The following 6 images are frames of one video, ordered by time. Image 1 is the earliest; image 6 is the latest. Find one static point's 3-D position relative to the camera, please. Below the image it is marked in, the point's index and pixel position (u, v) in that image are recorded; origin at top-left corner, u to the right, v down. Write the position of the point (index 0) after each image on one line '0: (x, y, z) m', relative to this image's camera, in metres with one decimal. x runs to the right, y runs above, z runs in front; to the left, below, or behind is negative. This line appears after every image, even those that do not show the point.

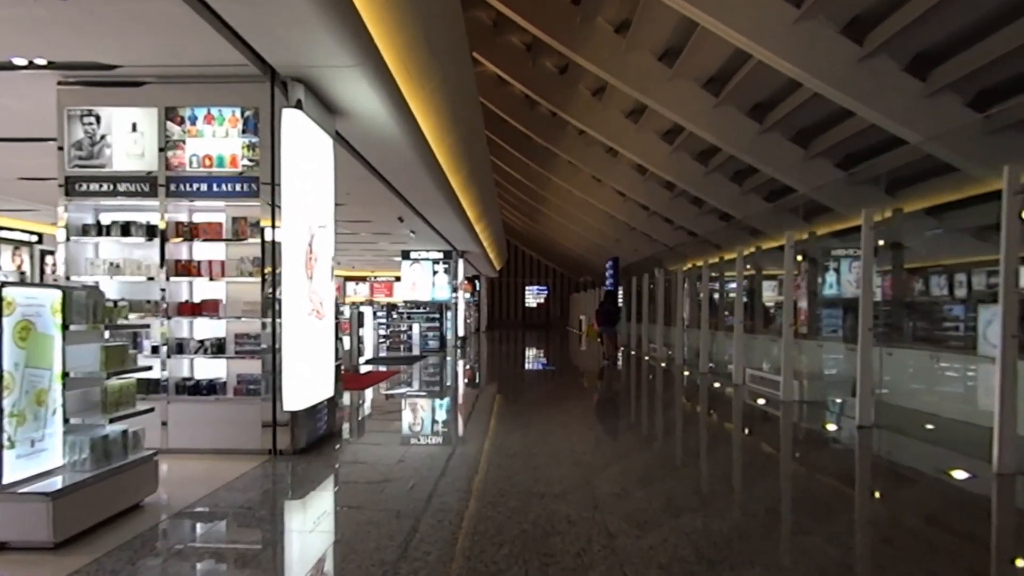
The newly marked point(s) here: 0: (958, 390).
0: (+4.9, -1.1, +6.5) m
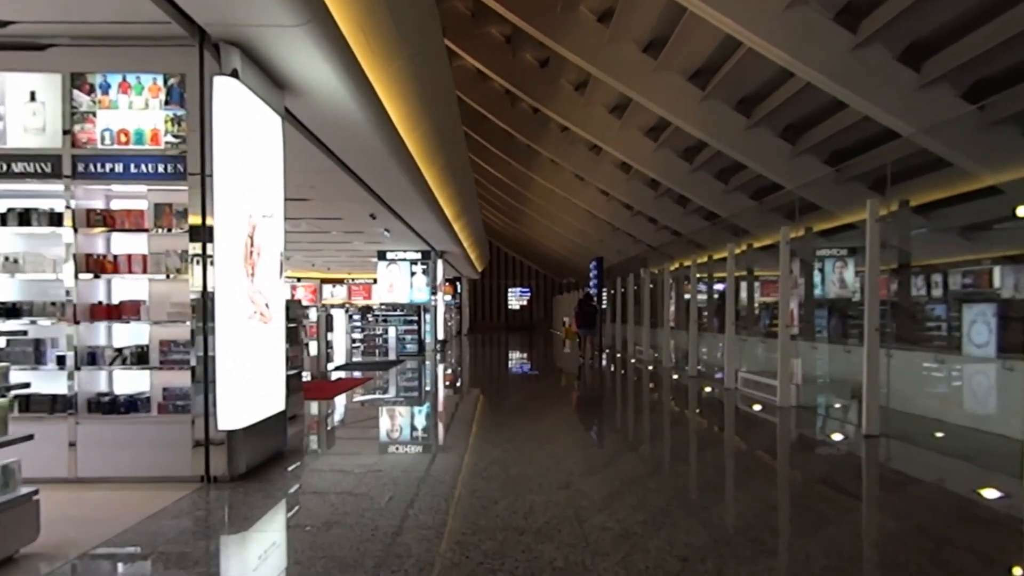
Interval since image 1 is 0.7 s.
0: (+4.7, -1.1, +6.2) m
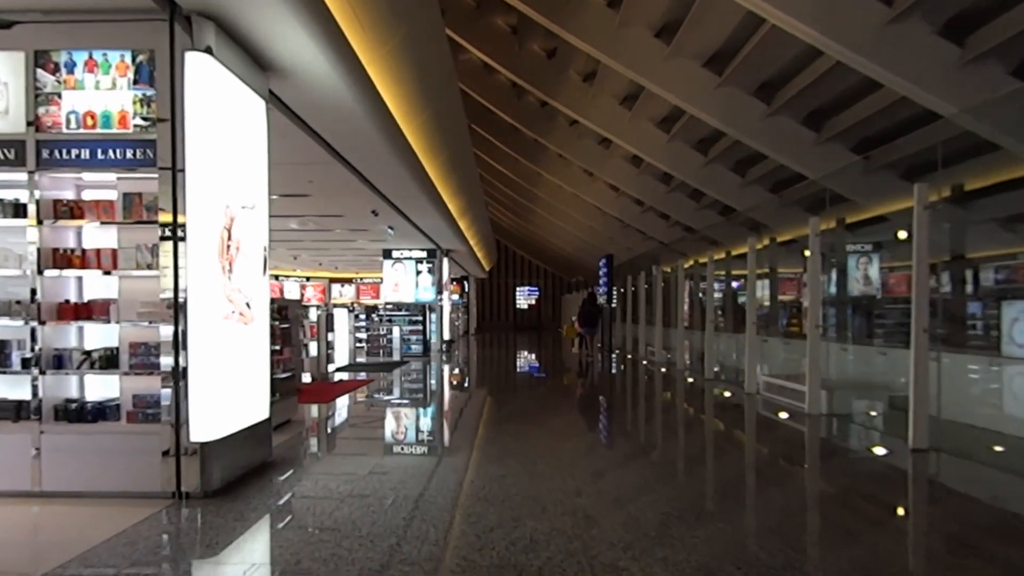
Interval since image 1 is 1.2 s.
0: (+4.7, -1.0, +5.8) m
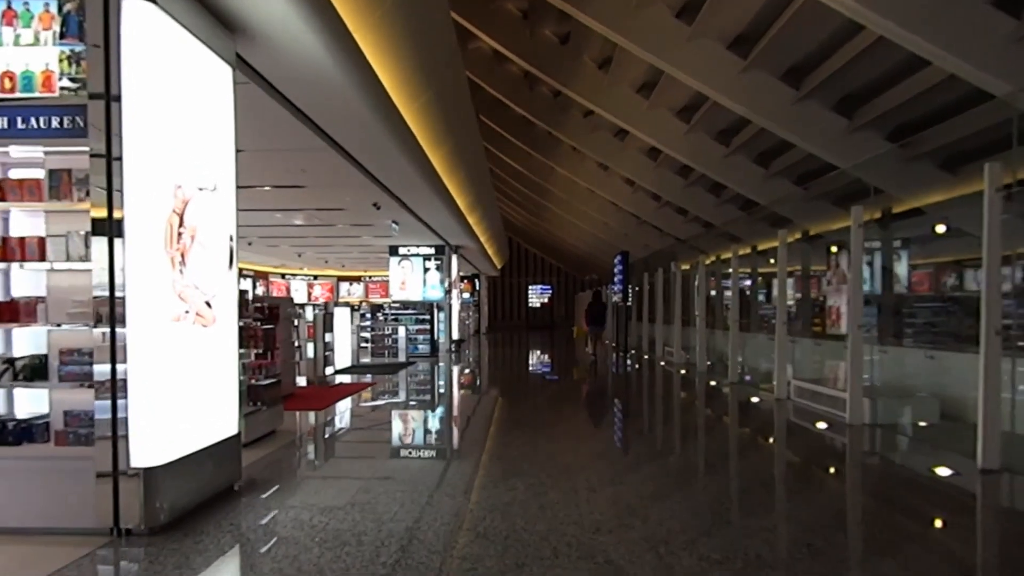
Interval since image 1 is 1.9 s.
0: (+4.8, -1.0, +5.2) m
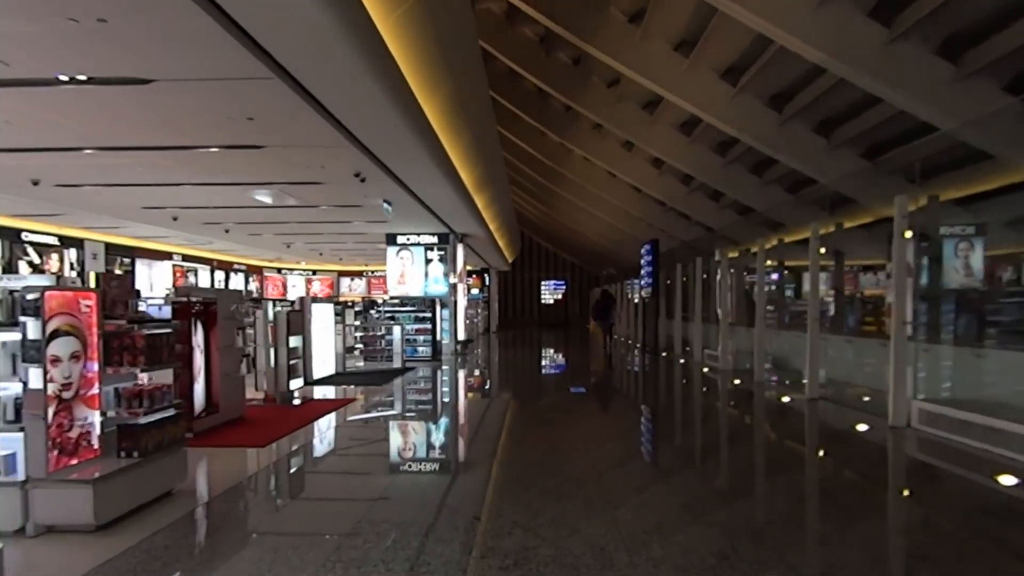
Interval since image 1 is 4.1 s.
0: (+4.9, -0.9, +3.4) m
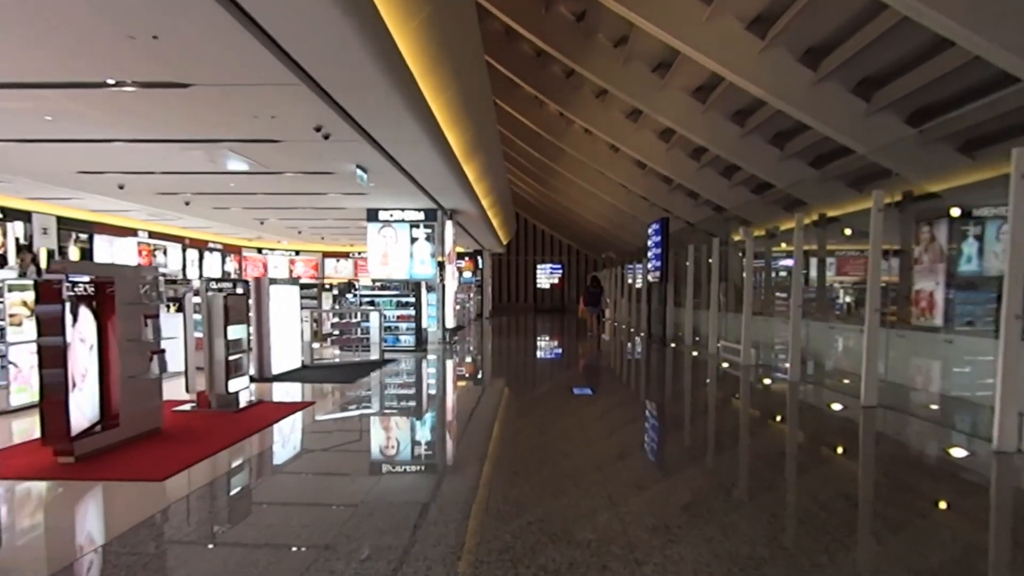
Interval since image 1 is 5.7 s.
0: (+4.9, -0.9, +2.4) m
